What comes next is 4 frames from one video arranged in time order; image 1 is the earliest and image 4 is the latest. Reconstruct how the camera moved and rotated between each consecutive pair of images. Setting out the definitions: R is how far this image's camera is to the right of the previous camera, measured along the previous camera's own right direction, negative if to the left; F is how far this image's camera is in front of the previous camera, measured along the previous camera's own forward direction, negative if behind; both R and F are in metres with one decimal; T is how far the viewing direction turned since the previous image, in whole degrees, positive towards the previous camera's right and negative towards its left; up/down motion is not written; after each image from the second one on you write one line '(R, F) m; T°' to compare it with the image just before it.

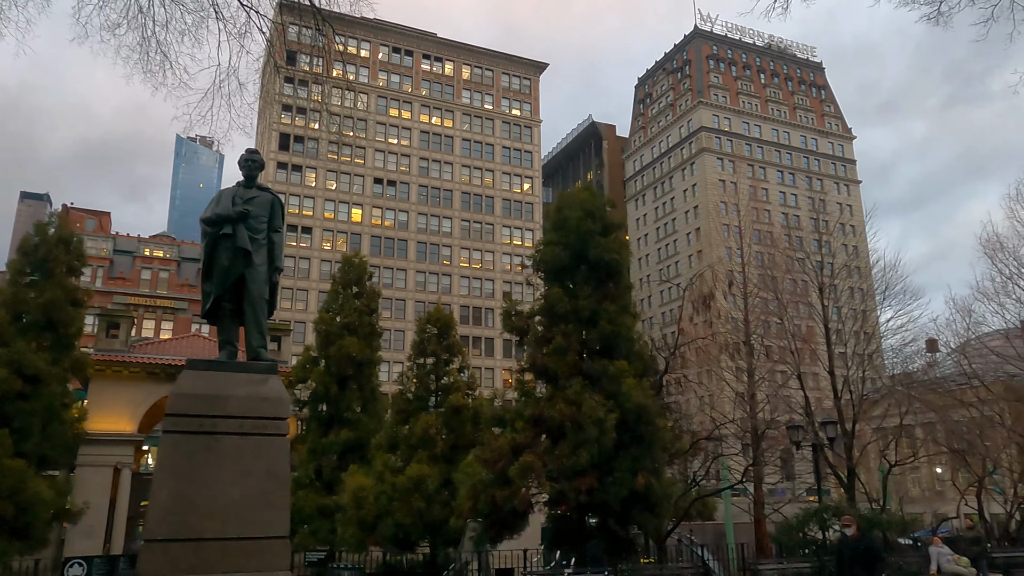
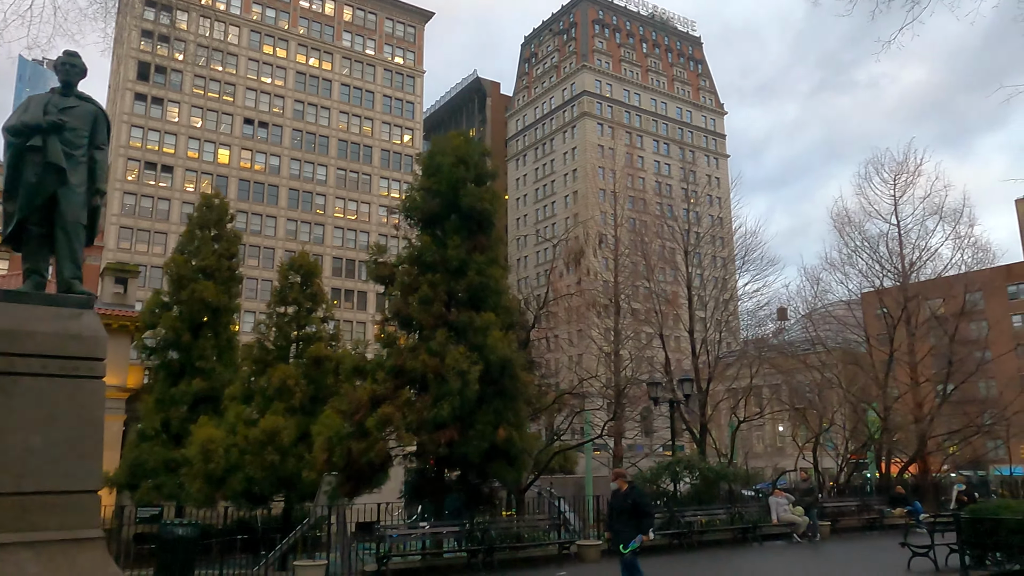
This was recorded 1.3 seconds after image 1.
(+0.2, +0.5) m; +9°
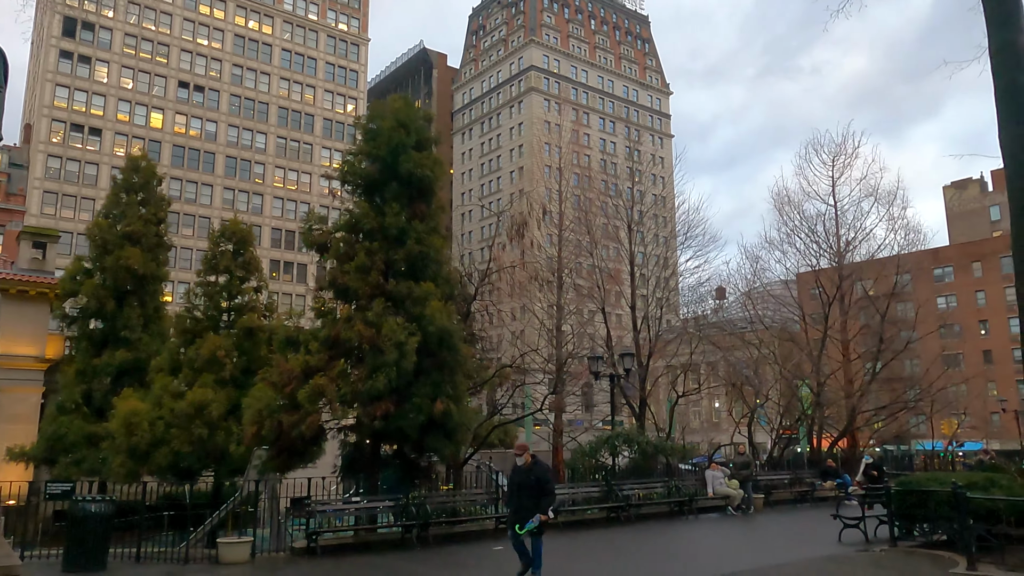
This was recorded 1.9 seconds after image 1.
(+0.1, +0.3) m; +4°
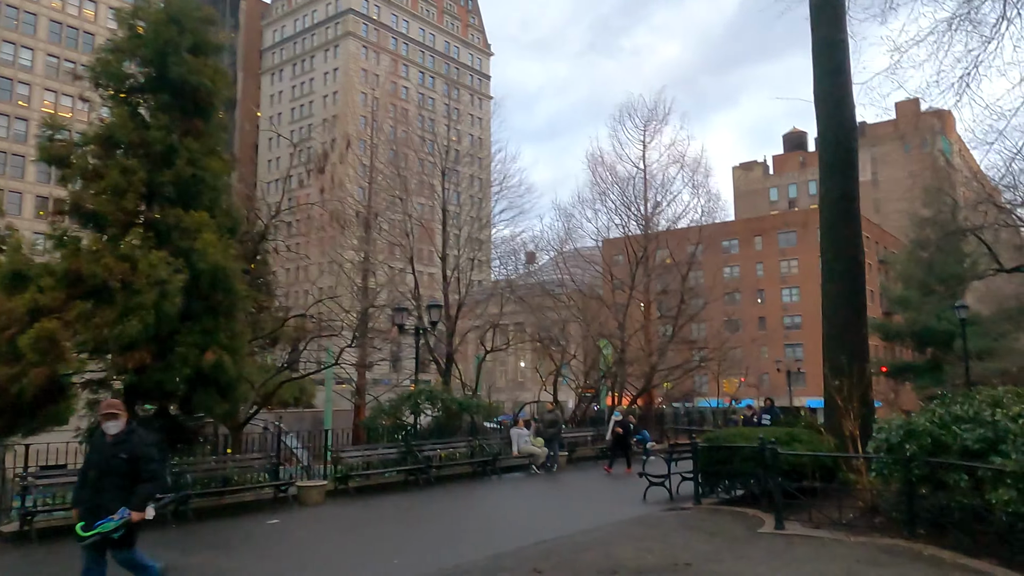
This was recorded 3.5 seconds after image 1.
(+0.3, +1.3) m; +14°
